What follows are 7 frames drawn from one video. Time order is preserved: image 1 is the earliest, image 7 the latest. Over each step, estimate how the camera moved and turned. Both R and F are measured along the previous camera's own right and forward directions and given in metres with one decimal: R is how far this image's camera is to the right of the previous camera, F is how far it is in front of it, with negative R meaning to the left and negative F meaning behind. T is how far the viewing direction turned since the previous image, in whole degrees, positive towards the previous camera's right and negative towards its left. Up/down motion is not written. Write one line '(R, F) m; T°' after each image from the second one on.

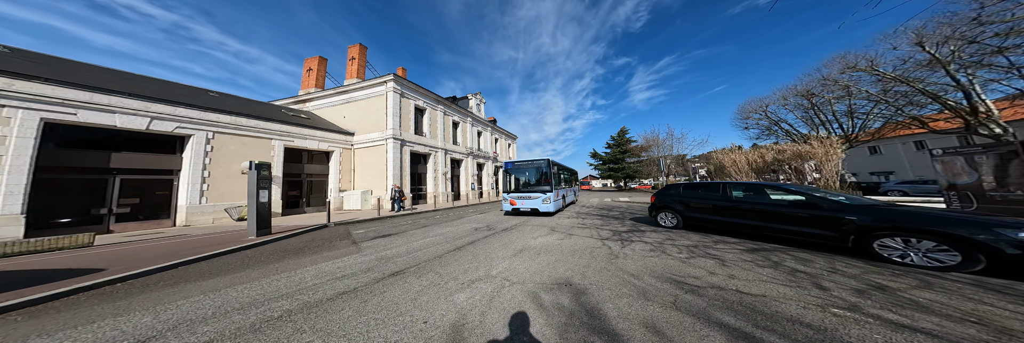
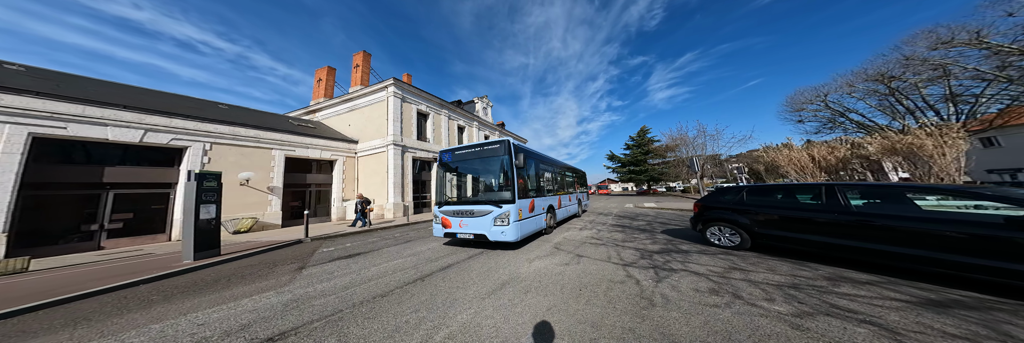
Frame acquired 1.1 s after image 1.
(+0.8, +1.9) m; -4°
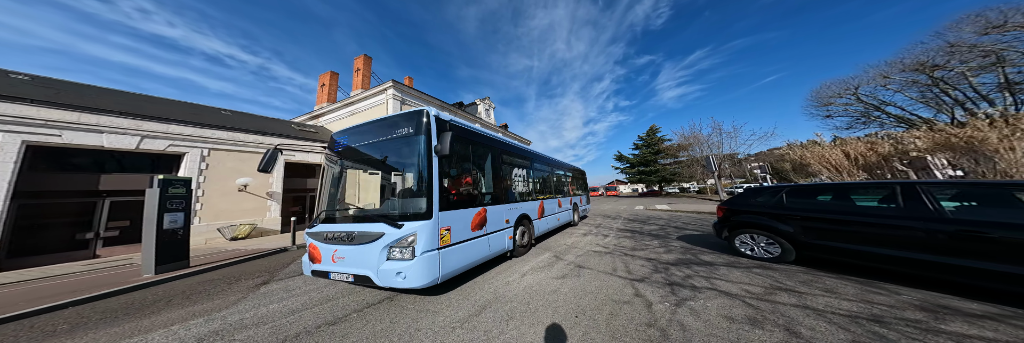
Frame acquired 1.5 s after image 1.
(+0.4, +0.8) m; -2°
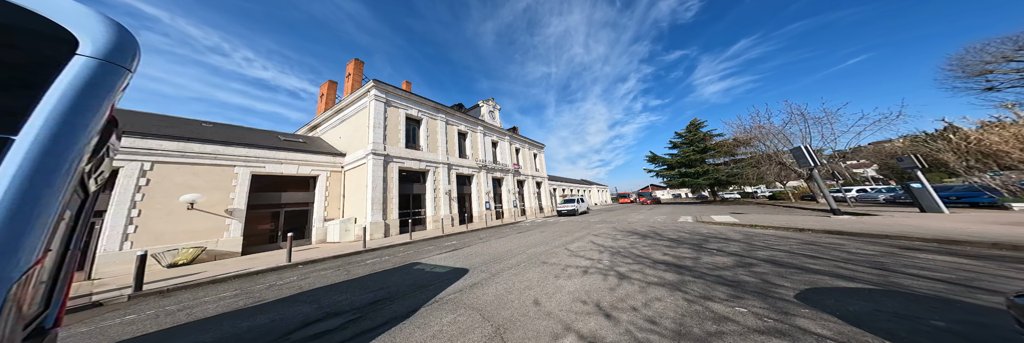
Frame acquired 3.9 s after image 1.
(+1.9, +3.4) m; -7°
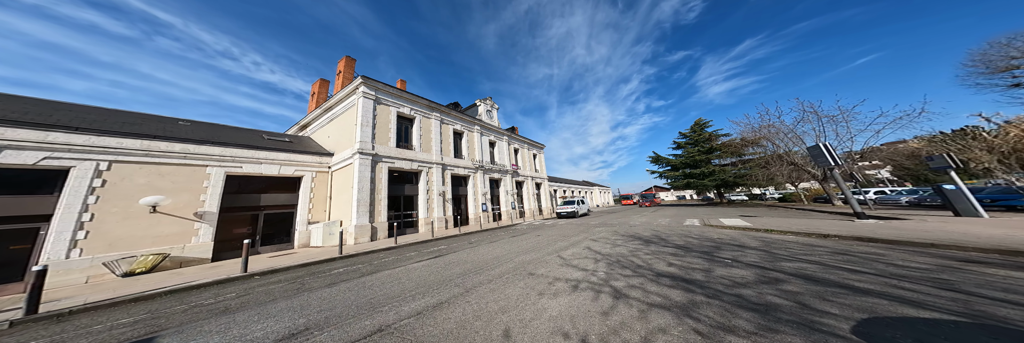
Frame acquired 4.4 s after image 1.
(+0.4, +0.7) m; -1°
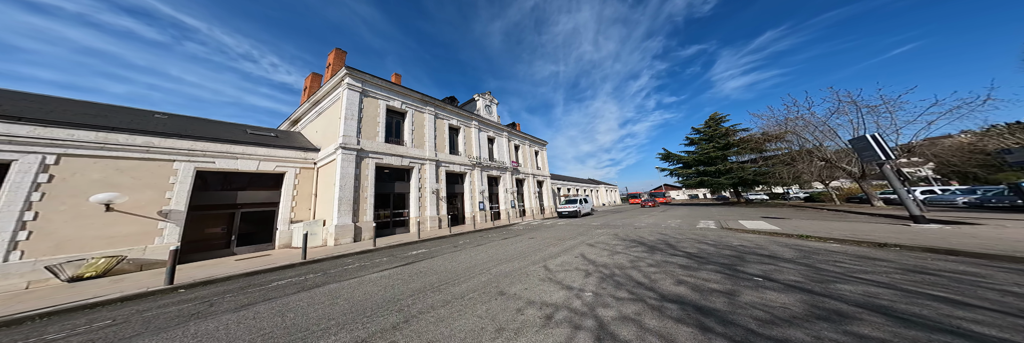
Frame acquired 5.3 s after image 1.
(+0.7, +0.9) m; -2°
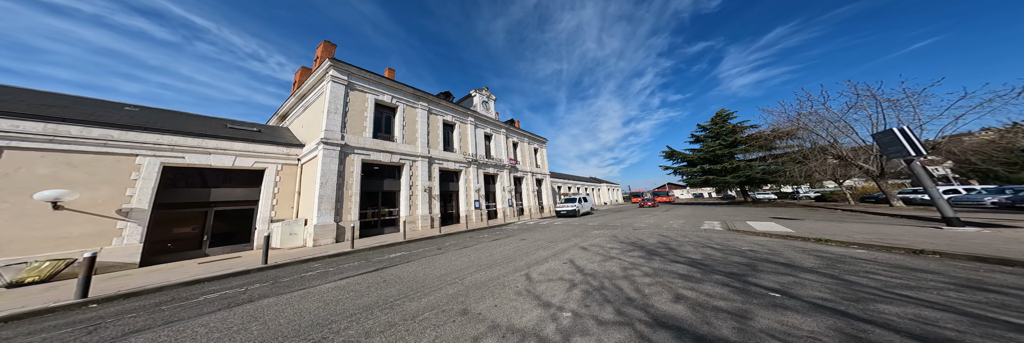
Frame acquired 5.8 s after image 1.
(+0.5, +0.6) m; -1°
